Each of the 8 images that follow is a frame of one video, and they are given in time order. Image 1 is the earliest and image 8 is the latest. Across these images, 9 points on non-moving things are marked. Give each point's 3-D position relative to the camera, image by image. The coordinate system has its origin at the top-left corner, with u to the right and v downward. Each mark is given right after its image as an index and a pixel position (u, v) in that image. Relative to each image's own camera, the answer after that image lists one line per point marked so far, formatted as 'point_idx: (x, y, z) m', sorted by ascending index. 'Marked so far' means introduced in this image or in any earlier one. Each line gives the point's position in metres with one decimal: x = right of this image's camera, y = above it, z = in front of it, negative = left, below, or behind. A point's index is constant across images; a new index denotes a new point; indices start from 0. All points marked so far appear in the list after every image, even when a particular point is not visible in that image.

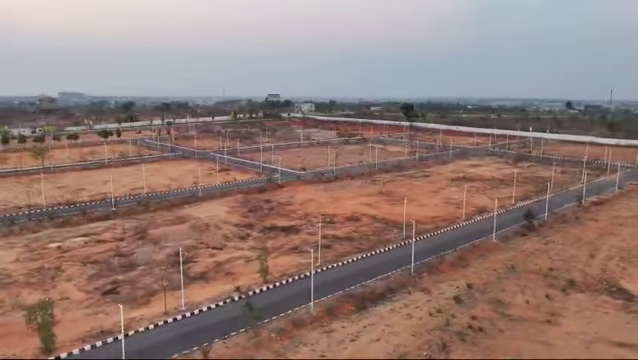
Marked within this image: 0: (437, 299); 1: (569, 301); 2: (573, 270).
0: (+3.6, -3.6, +13.6) m
1: (+7.8, -3.7, +14.1) m
2: (+9.3, -3.2, +16.6) m
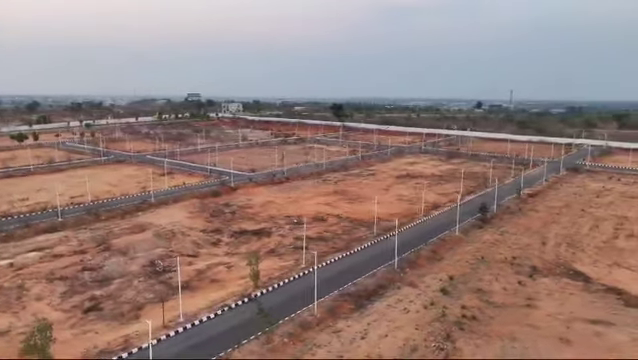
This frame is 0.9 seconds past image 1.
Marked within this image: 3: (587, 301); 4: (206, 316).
0: (+3.4, -3.5, +14.3) m
1: (+7.5, -3.6, +15.4) m
2: (+8.5, -3.0, +18.1) m
3: (+8.4, -3.8, +14.2) m
4: (-2.9, -3.7, +12.5) m
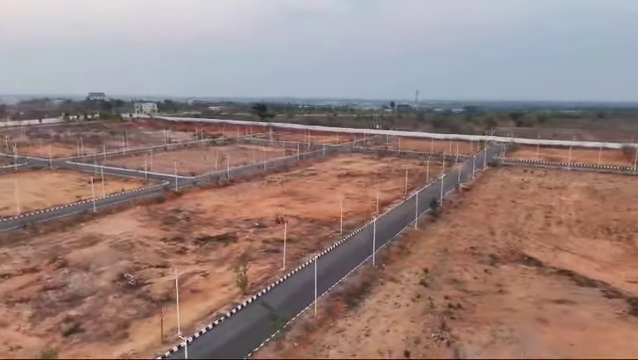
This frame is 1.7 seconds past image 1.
0: (+3.0, -3.5, +15.0) m
1: (+6.8, -3.4, +16.8) m
2: (+7.3, -2.8, +19.7) m
3: (+7.9, -3.6, +15.8) m
4: (-2.8, -3.8, +12.0) m
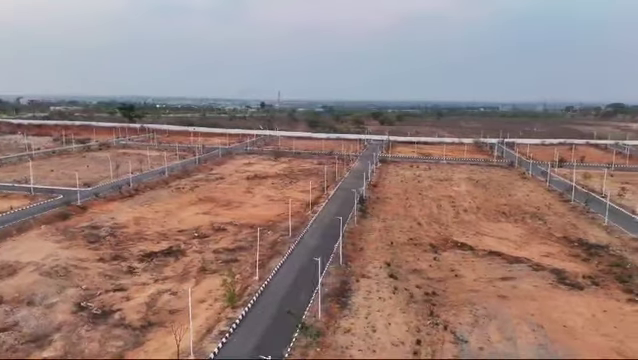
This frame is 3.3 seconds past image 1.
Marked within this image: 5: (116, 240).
0: (+2.2, -3.5, +15.9) m
1: (+5.3, -3.2, +18.7) m
2: (+4.9, -2.7, +21.6) m
3: (+6.7, -3.4, +18.2) m
4: (-2.5, -4.1, +11.4) m
5: (-8.8, -2.6, +19.8) m
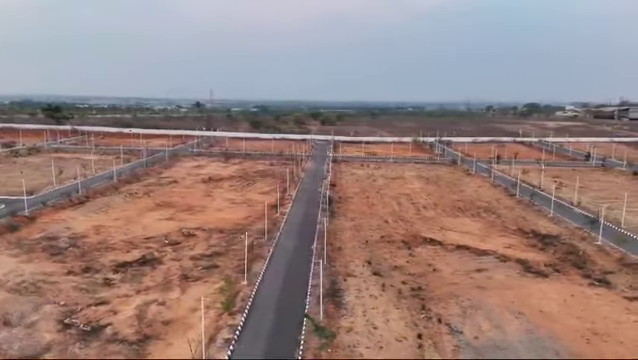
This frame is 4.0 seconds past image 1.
0: (+1.8, -3.5, +16.3) m
1: (+4.4, -3.2, +19.6) m
2: (+3.6, -2.6, +22.4) m
3: (+5.9, -3.3, +19.2) m
4: (-2.2, -4.2, +11.2) m
5: (-9.7, -2.9, +18.6) m
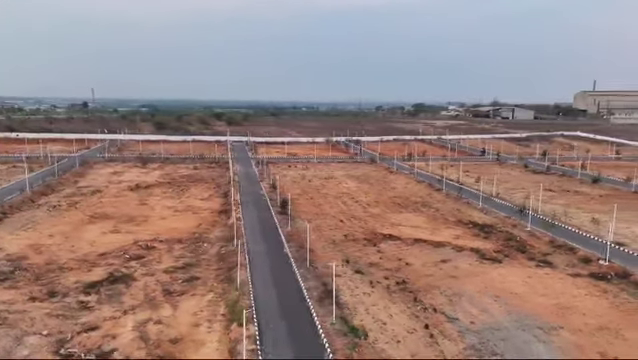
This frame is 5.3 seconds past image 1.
0: (+1.3, -3.6, +16.9) m
1: (+3.1, -3.2, +20.7) m
2: (+1.7, -2.7, +23.2) m
3: (+4.6, -3.2, +20.6) m
4: (-1.5, -4.4, +11.0) m
5: (-10.5, -3.4, +16.6) m
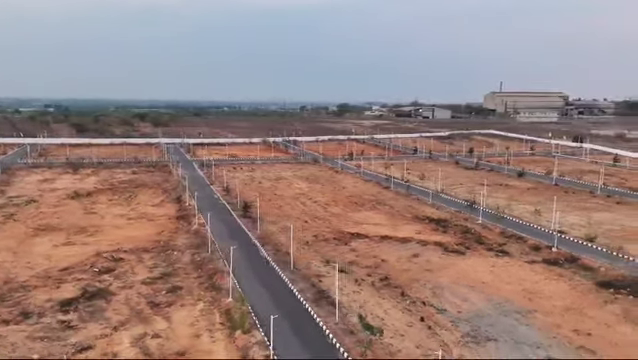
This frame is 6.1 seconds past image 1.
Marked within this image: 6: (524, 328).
0: (+0.7, -3.6, +17.3) m
1: (+1.9, -3.2, +21.3) m
2: (+0.1, -2.7, +23.6) m
3: (+3.4, -3.2, +21.5) m
4: (-1.0, -4.5, +11.1) m
5: (-10.8, -3.8, +15.1) m
6: (+6.2, -4.5, +13.9) m
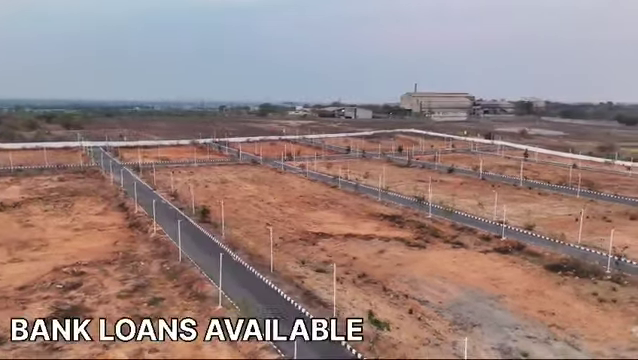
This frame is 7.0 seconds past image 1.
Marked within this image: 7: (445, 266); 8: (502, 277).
0: (0.0, -3.7, +17.7) m
1: (+0.5, -3.2, +21.8) m
2: (-1.7, -2.8, +23.7) m
3: (+1.9, -3.2, +22.2) m
4: (-0.6, -4.6, +11.2) m
5: (-11.0, -4.2, +13.5) m
6: (+6.0, -4.4, +15.2) m
7: (+5.4, -3.7, +19.6) m
8: (+7.4, -4.0, +18.6) m
